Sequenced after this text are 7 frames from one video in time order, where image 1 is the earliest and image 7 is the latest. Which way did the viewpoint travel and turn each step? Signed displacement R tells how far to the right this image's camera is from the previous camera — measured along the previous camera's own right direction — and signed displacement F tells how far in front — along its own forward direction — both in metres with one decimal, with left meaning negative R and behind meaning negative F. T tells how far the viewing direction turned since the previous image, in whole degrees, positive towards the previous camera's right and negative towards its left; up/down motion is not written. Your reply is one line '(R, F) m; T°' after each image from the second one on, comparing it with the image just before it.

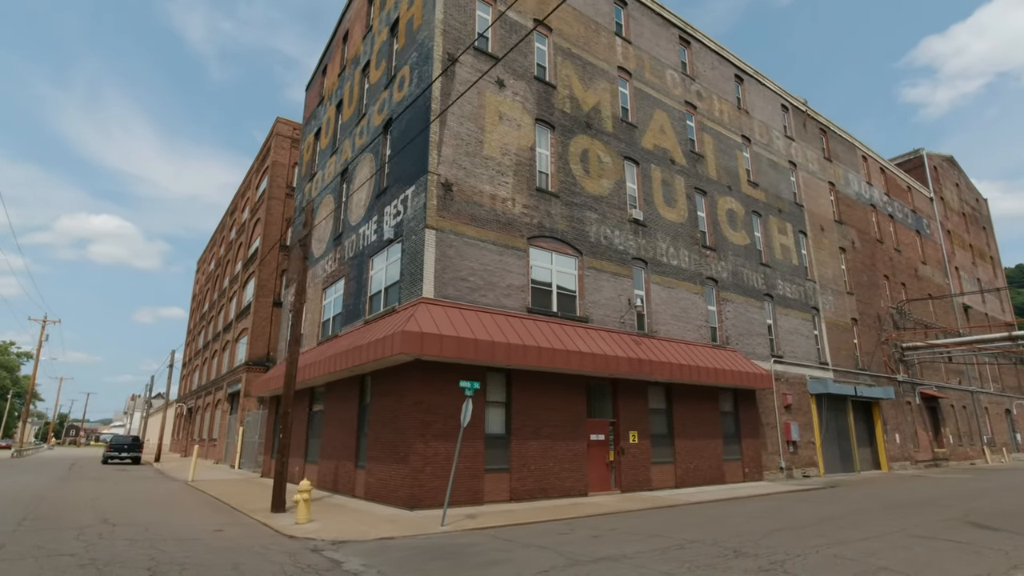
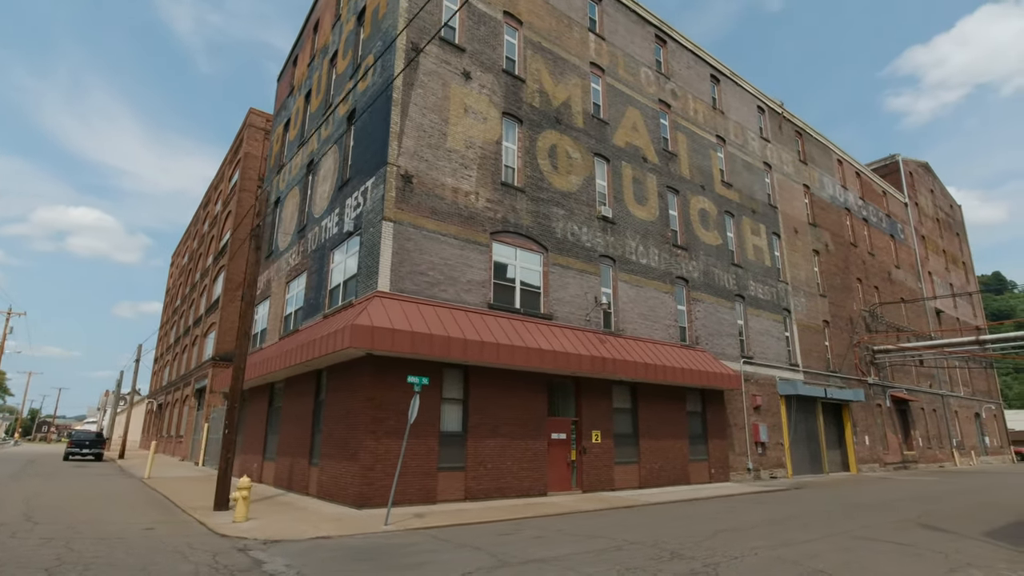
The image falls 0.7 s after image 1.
(+0.7, +0.3) m; +1°
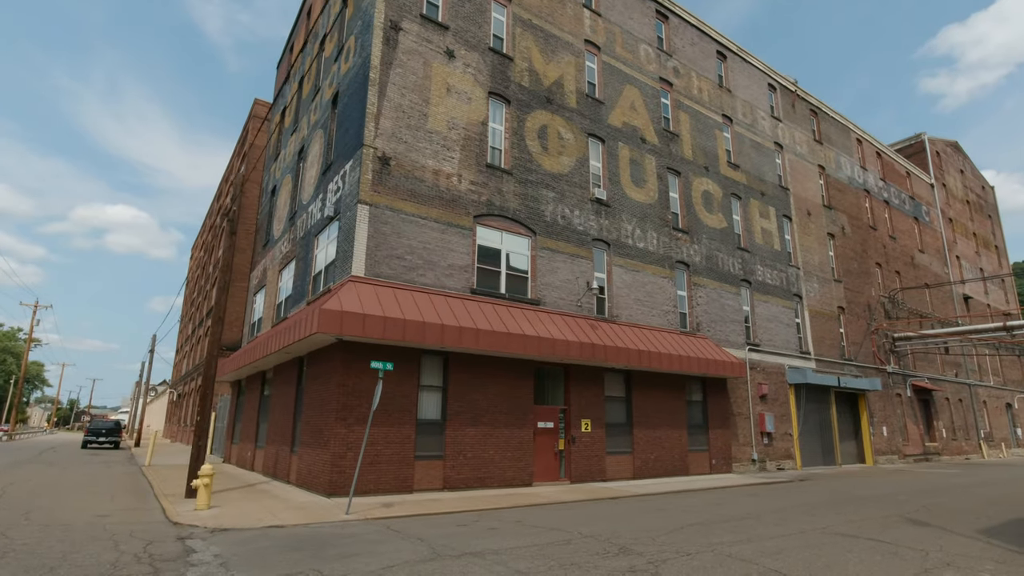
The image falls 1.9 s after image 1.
(+1.1, +0.5) m; -2°
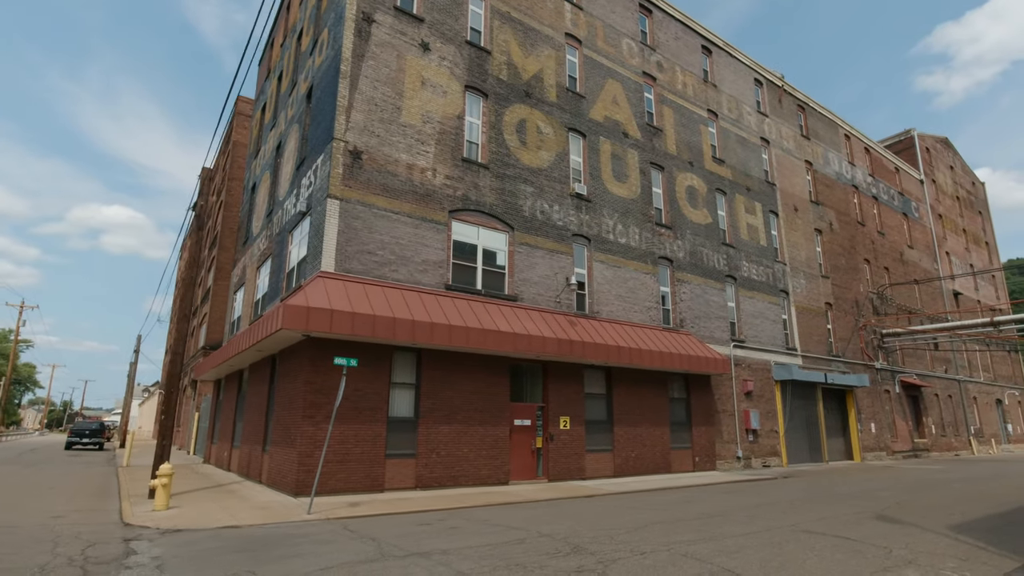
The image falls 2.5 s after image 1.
(+0.6, +0.2) m; 0°
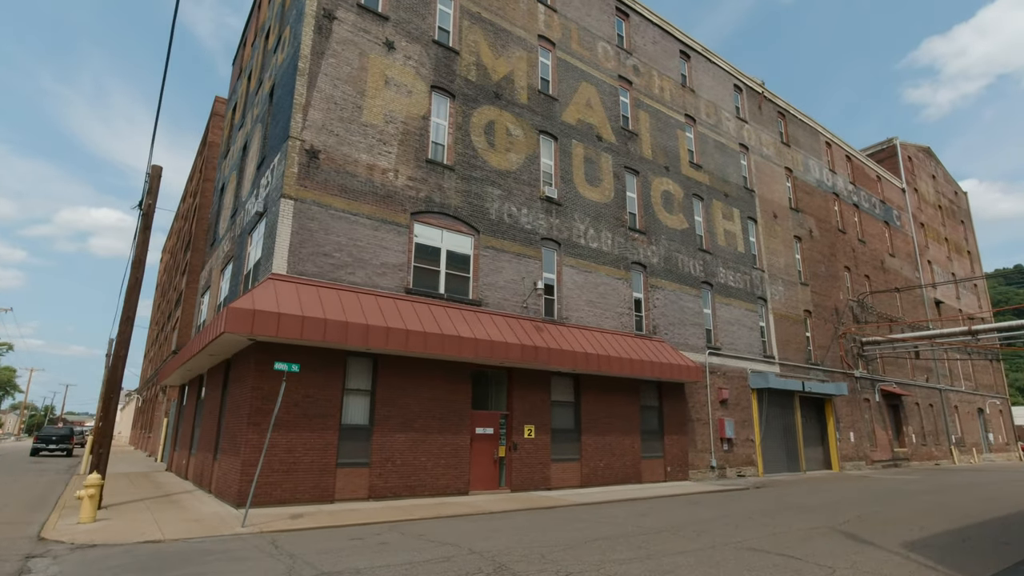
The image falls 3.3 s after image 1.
(+0.8, +0.4) m; +1°
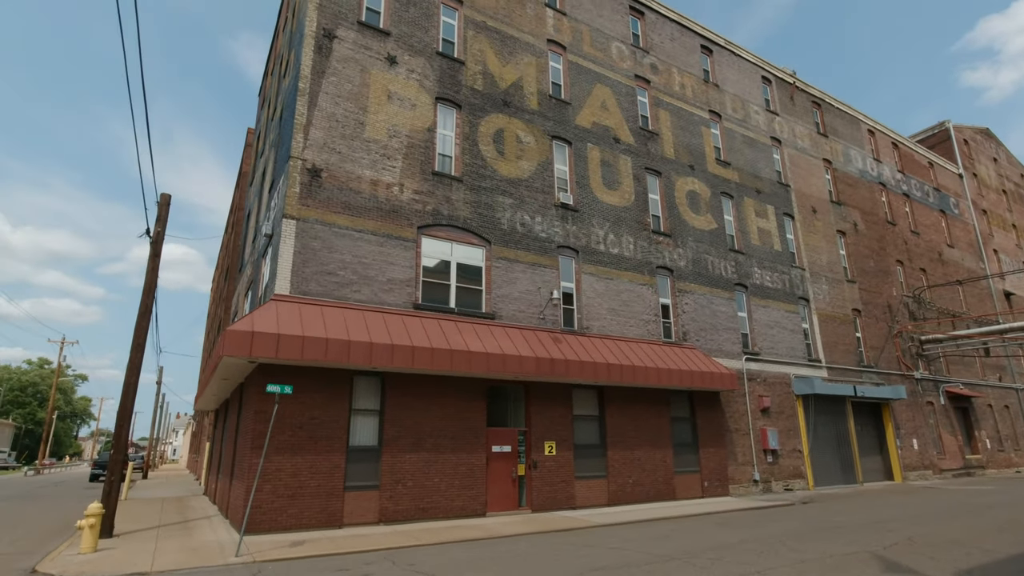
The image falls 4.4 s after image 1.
(+0.9, +0.6) m; -5°
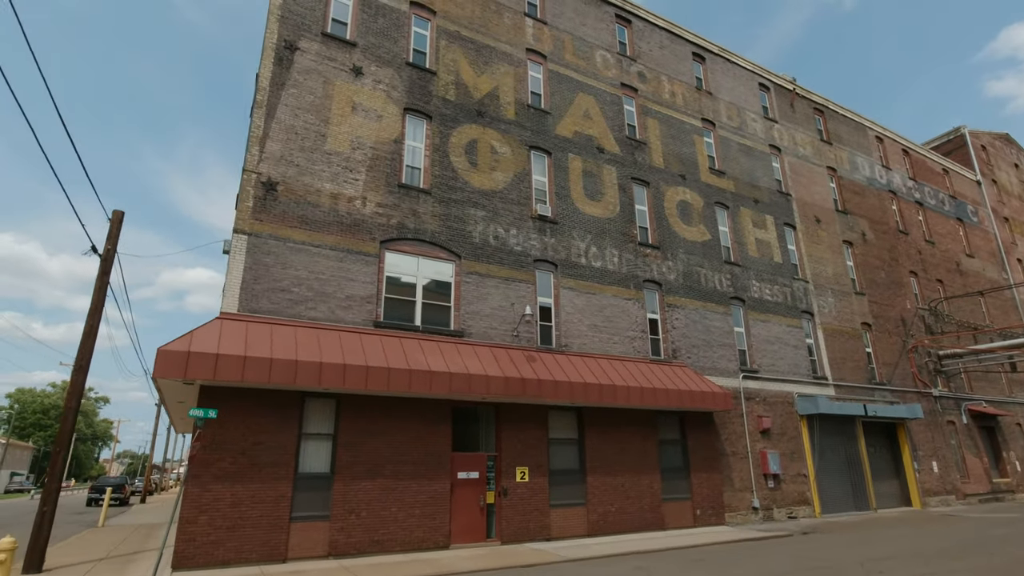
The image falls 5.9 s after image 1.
(+1.3, +0.8) m; -2°
